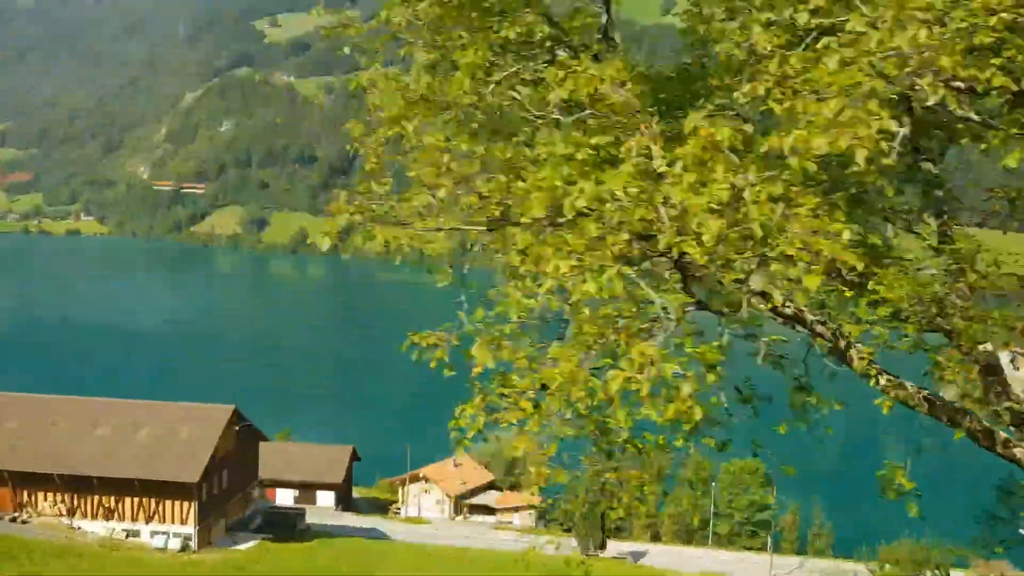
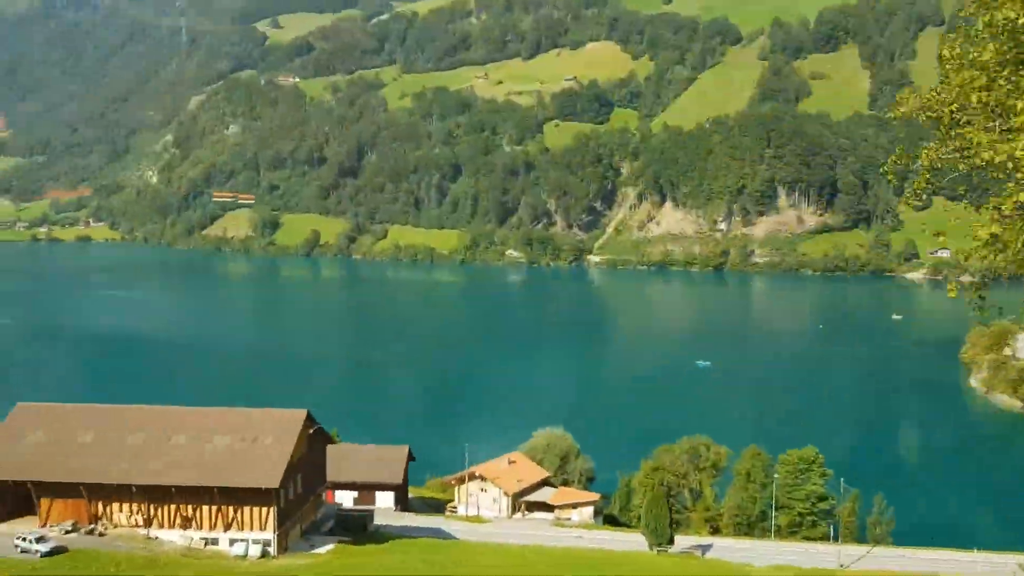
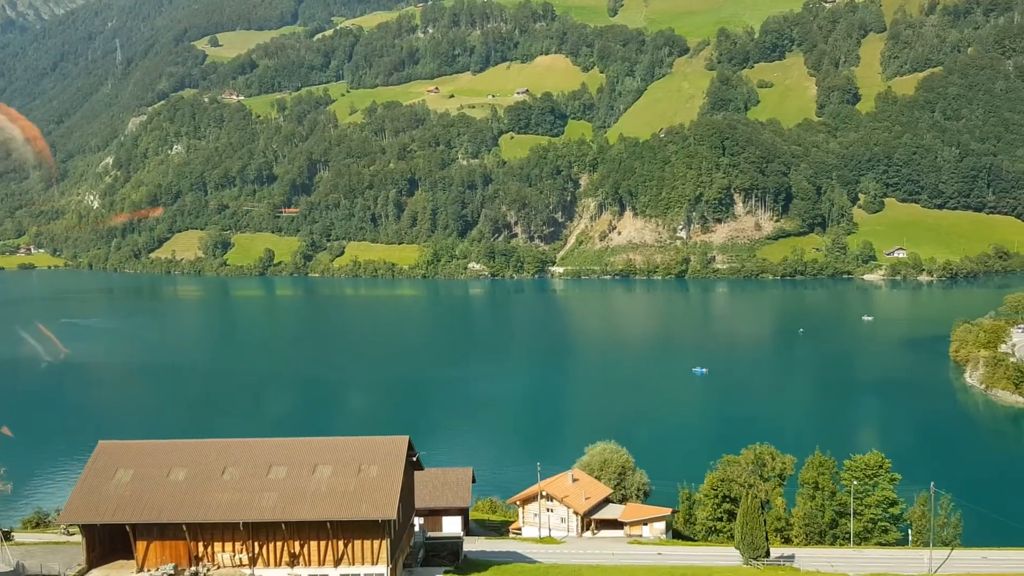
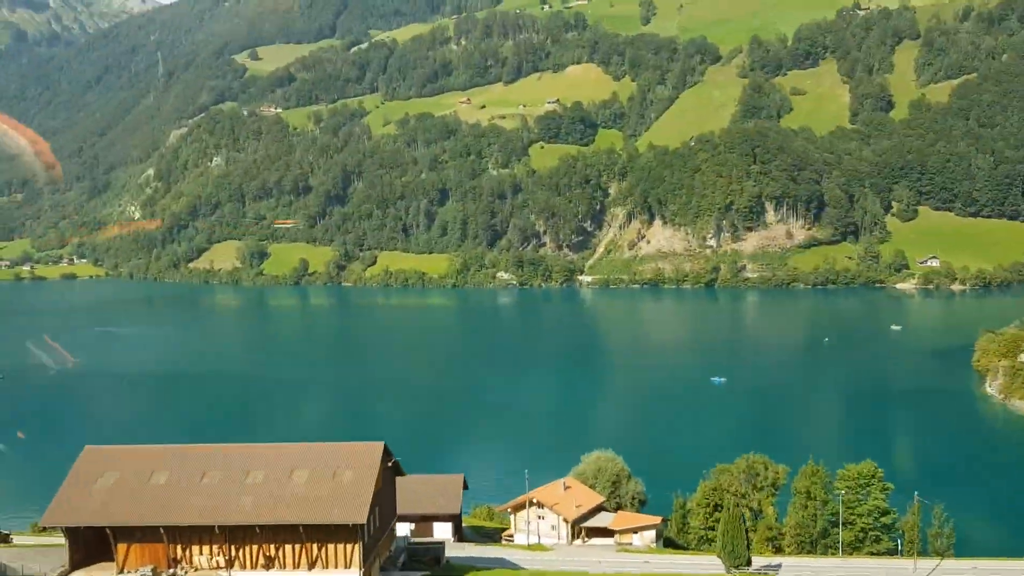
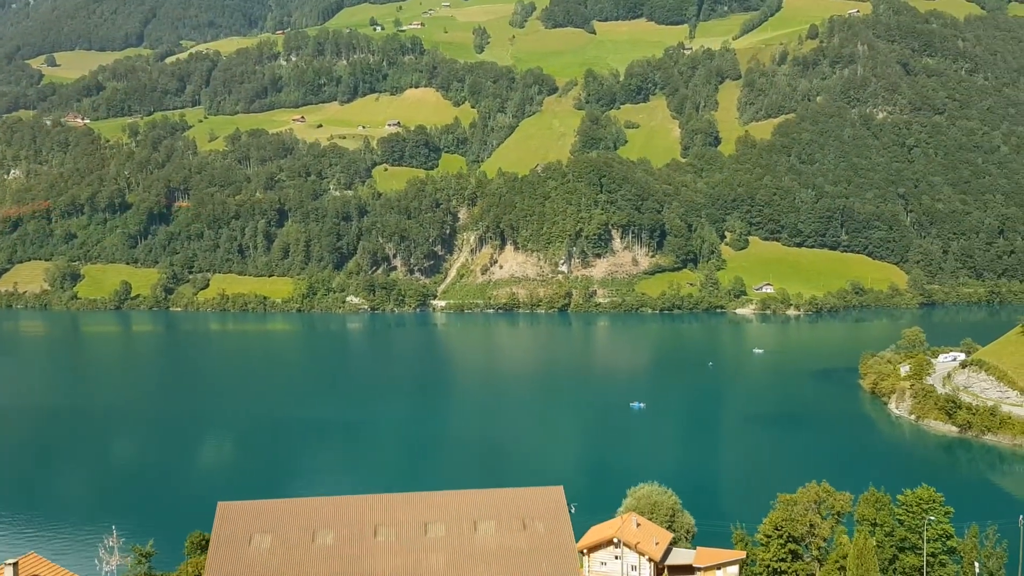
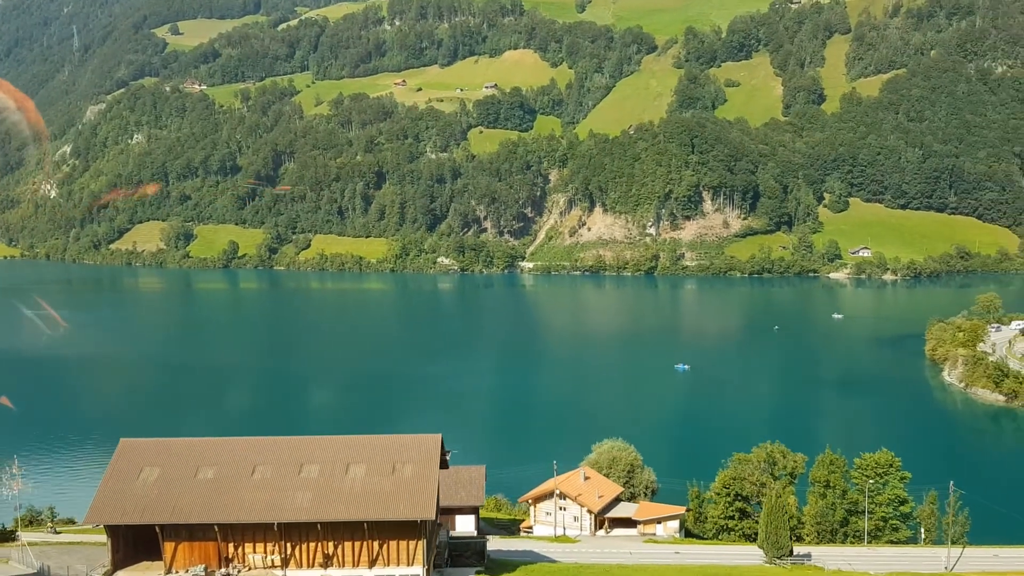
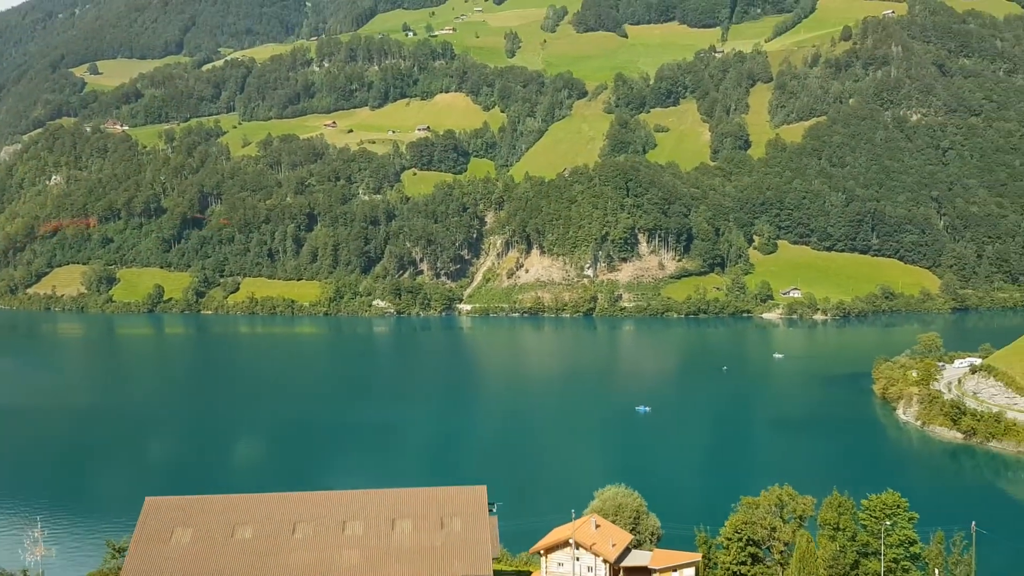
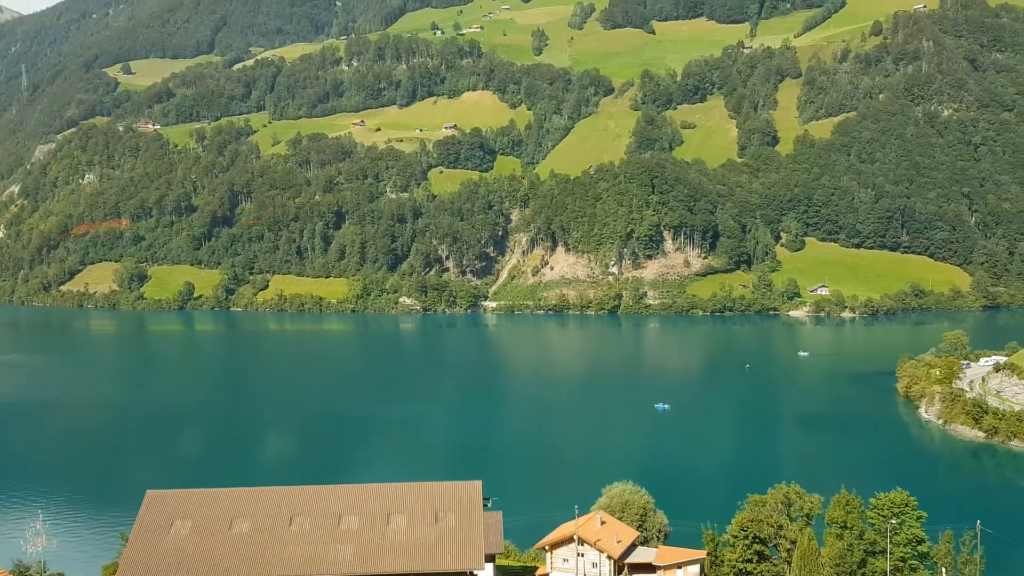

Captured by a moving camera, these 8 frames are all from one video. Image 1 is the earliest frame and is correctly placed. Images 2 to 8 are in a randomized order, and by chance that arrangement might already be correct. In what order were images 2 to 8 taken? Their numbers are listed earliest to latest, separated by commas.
2, 4, 3, 6, 8, 7, 5
